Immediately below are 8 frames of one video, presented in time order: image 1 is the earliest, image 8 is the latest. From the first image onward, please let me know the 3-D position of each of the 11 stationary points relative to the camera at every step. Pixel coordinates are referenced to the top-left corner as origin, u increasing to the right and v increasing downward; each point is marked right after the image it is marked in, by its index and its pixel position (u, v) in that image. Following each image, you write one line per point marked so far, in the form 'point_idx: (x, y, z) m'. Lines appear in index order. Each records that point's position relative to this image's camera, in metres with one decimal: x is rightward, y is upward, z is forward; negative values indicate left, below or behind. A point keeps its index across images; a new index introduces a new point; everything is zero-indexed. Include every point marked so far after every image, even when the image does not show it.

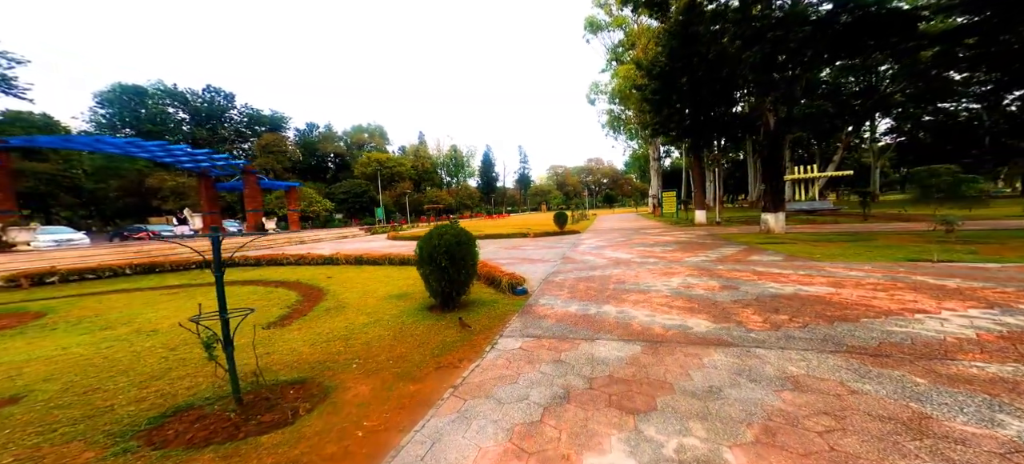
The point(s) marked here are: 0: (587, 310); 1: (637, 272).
0: (+1.0, -1.0, +4.9) m
1: (+2.4, -0.8, +7.1) m
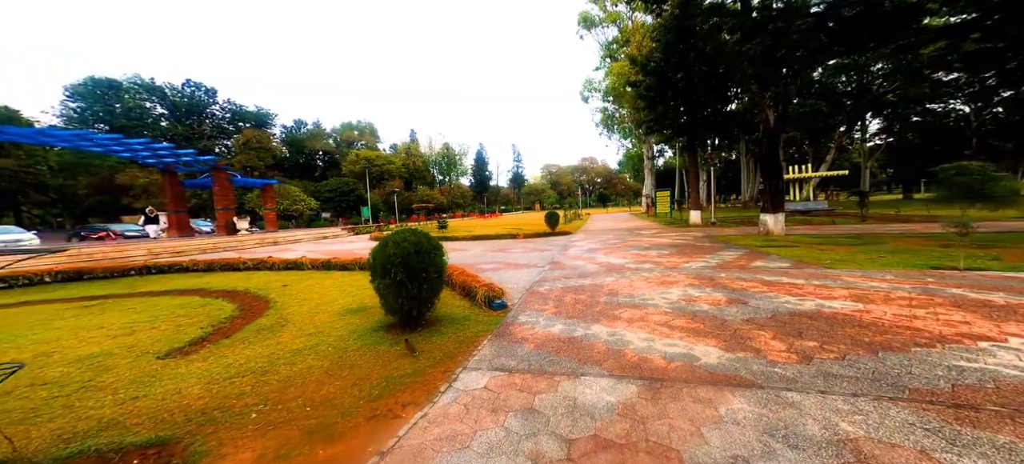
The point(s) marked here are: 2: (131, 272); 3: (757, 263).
0: (+0.7, -1.1, +4.1) m
1: (+2.1, -0.9, +6.4) m
2: (-7.5, -0.8, +7.2) m
3: (+4.8, -0.6, +7.3) m
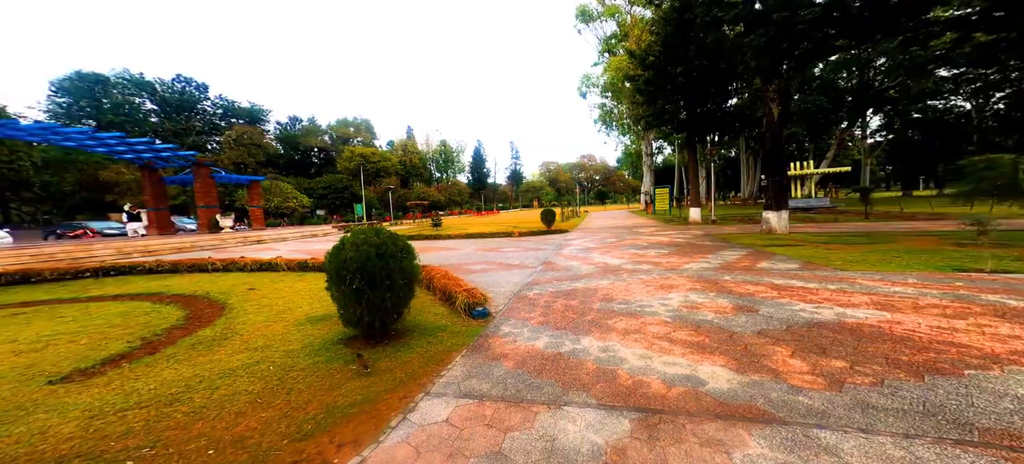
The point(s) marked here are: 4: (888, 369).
0: (+0.5, -1.1, +3.6) m
1: (+1.8, -0.8, +5.9) m
2: (-7.7, -0.7, +6.6) m
3: (+4.6, -0.6, +6.8) m
4: (+2.7, -1.0, +2.6) m
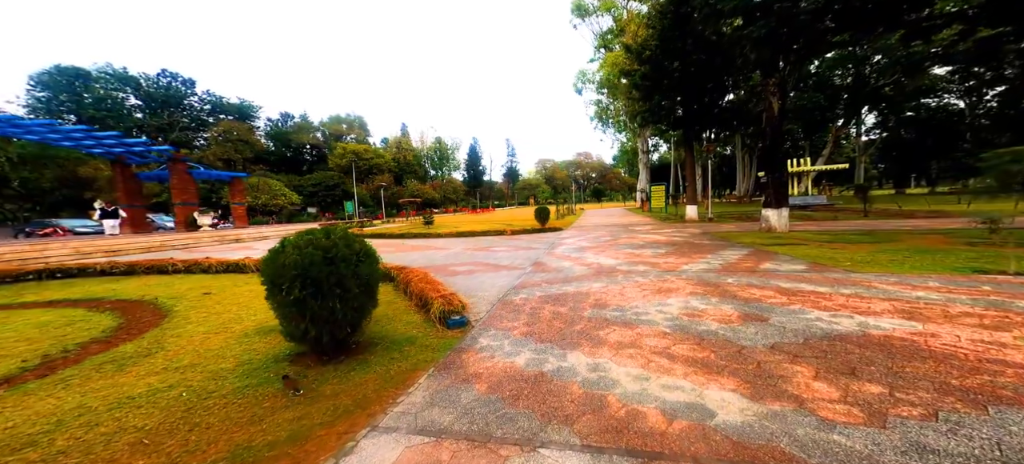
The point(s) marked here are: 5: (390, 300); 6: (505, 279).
0: (+0.3, -1.1, +3.1) m
1: (+1.6, -0.8, +5.4) m
2: (-7.9, -0.7, +6.1) m
3: (+4.4, -0.6, +6.3) m
4: (+2.5, -1.0, +2.2) m
5: (-1.6, -0.9, +4.8) m
6: (-0.1, -0.8, +6.4) m
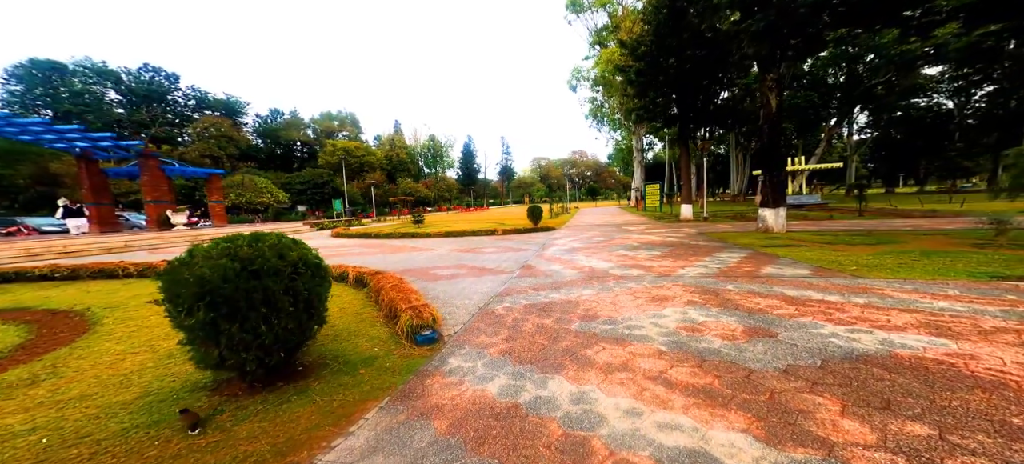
0: (0.0, -1.1, +2.6) m
1: (+1.4, -0.9, +5.0) m
2: (-8.2, -0.7, +5.5) m
3: (+4.1, -0.6, +5.9) m
4: (+2.3, -1.0, +1.7) m
5: (-1.8, -0.9, +4.3) m
6: (-0.3, -0.9, +6.0) m
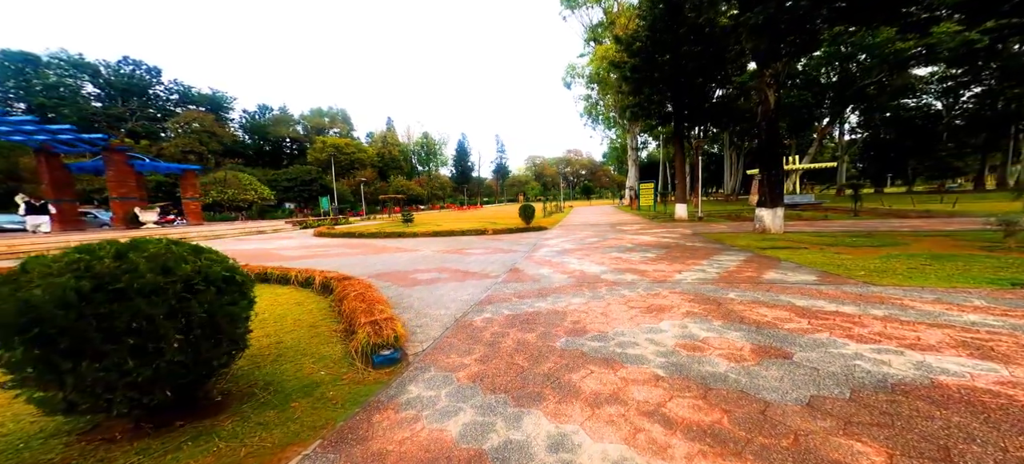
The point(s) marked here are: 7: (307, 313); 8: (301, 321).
0: (-0.2, -1.2, +2.2) m
1: (+1.1, -0.9, +4.5) m
2: (-8.4, -0.8, +4.9) m
3: (+3.9, -0.6, +5.5) m
4: (+2.1, -1.1, +1.3) m
5: (-2.1, -0.9, +3.8) m
6: (-0.6, -0.9, +5.5) m
7: (-2.2, -0.9, +4.0) m
8: (-2.2, -0.9, +3.7) m
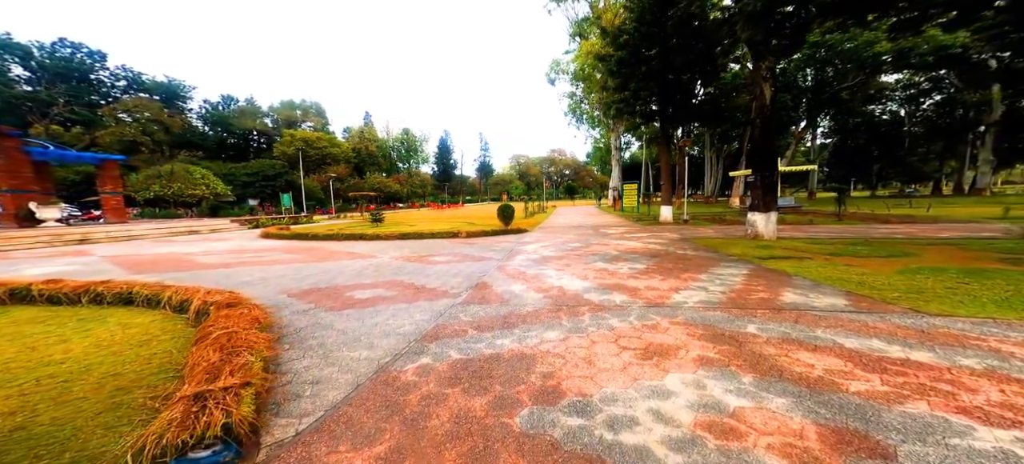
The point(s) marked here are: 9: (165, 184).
0: (-0.5, -1.3, +0.9) m
1: (+0.7, -1.0, +3.3) m
2: (-8.9, -0.8, +3.3) m
3: (+3.4, -0.8, +4.5) m
4: (+1.8, -1.2, +0.2) m
5: (-2.5, -1.0, +2.5) m
6: (-1.1, -1.0, +4.2) m
7: (-2.7, -1.0, +2.7) m
8: (-2.6, -1.0, +2.4) m
9: (-17.3, +2.4, +18.5) m
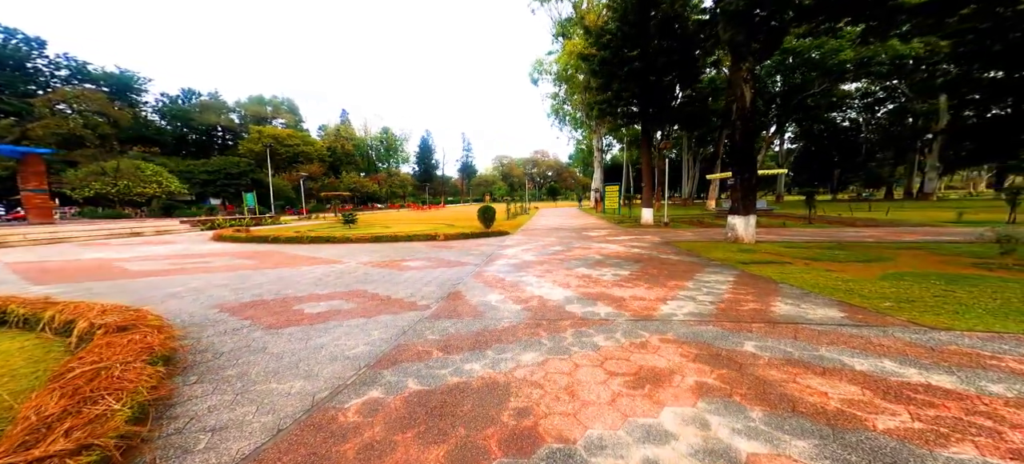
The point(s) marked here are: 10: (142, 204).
0: (-0.6, -1.3, +0.4) m
1: (+0.5, -1.1, +2.9) m
2: (-9.1, -0.8, +2.3) m
3: (+3.1, -0.9, +4.2) m
4: (+1.7, -1.3, -0.2) m
5: (-2.7, -1.1, +1.9) m
6: (-1.4, -1.0, +3.7) m
7: (-2.8, -1.0, +2.0) m
8: (-2.8, -1.0, +1.8) m
9: (-18.3, +2.3, +17.0) m
10: (-18.8, +1.4, +18.8) m
